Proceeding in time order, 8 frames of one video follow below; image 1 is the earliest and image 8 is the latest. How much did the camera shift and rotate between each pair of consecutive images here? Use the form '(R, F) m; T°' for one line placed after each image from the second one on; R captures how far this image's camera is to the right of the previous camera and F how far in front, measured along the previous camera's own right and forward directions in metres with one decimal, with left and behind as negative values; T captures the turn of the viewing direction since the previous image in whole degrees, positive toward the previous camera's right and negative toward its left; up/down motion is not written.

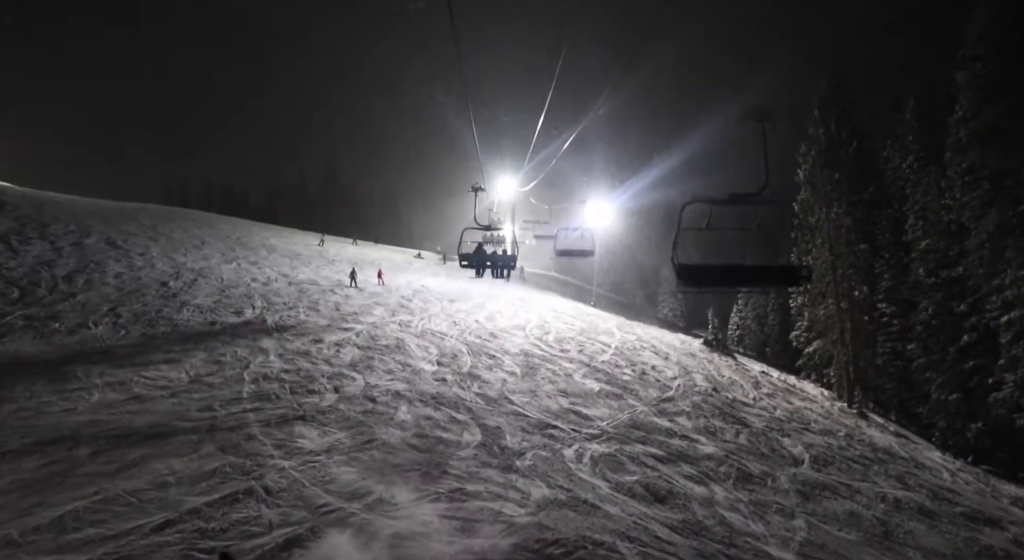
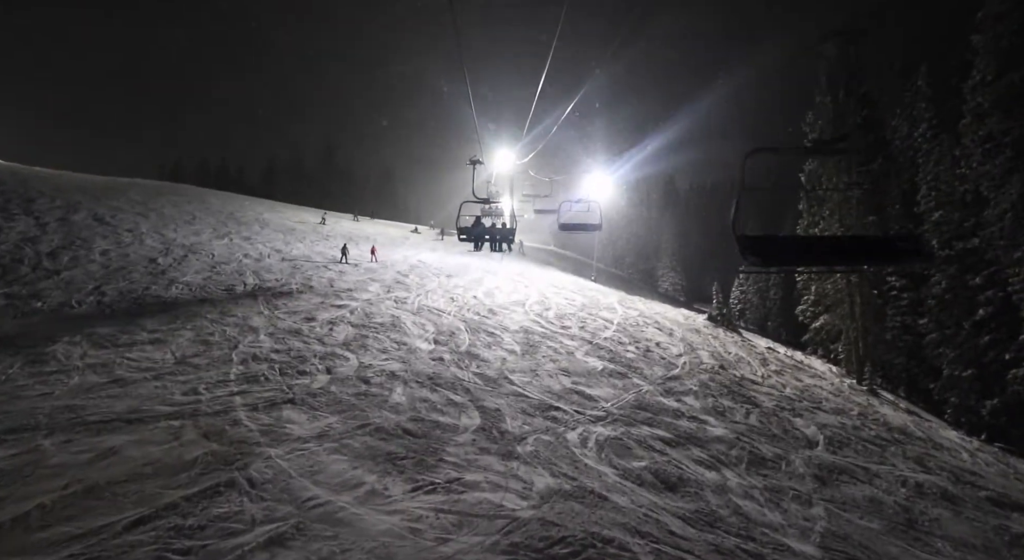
(0.0, +0.7) m; 0°
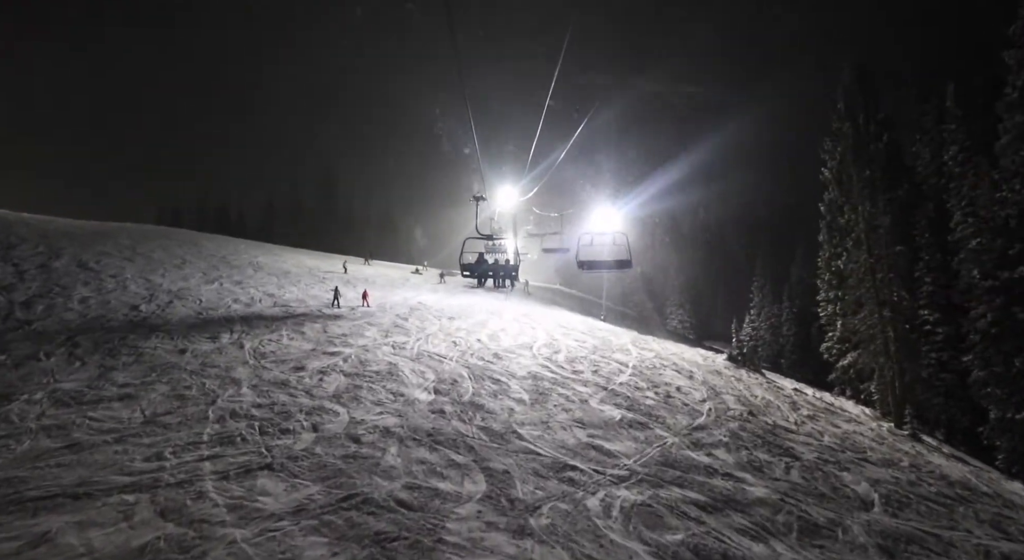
(-0.1, +1.1) m; 0°
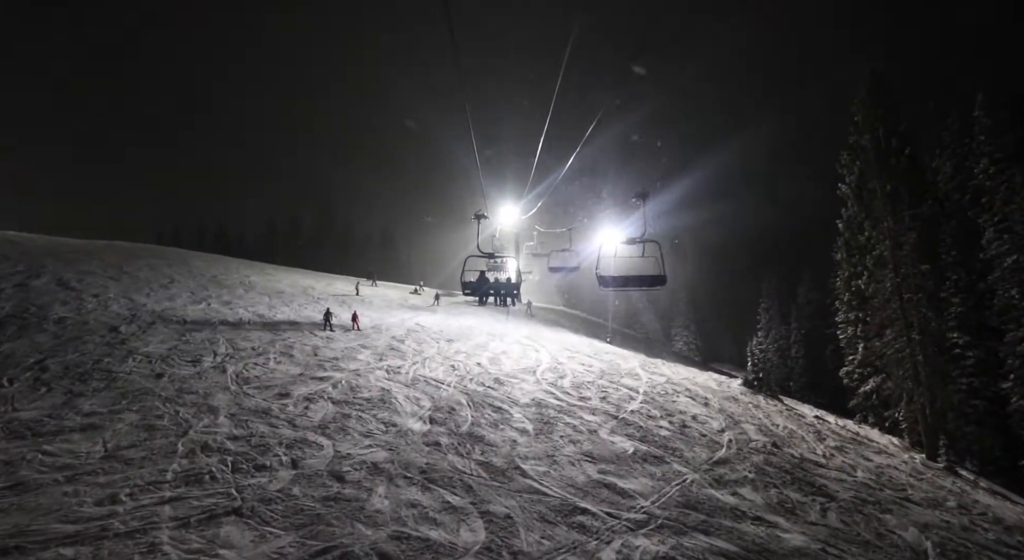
(0.0, +1.0) m; 0°
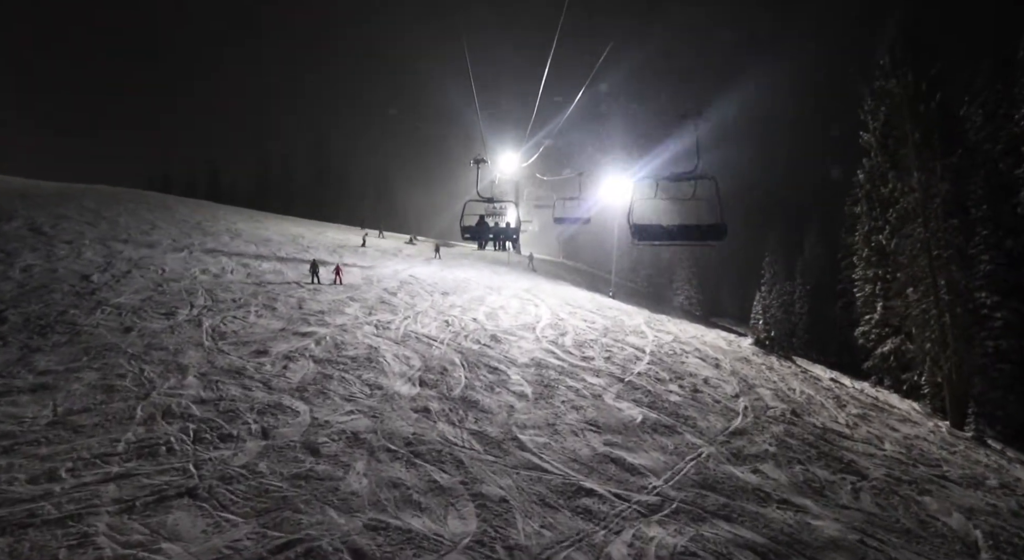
(0.0, +1.3) m; 0°
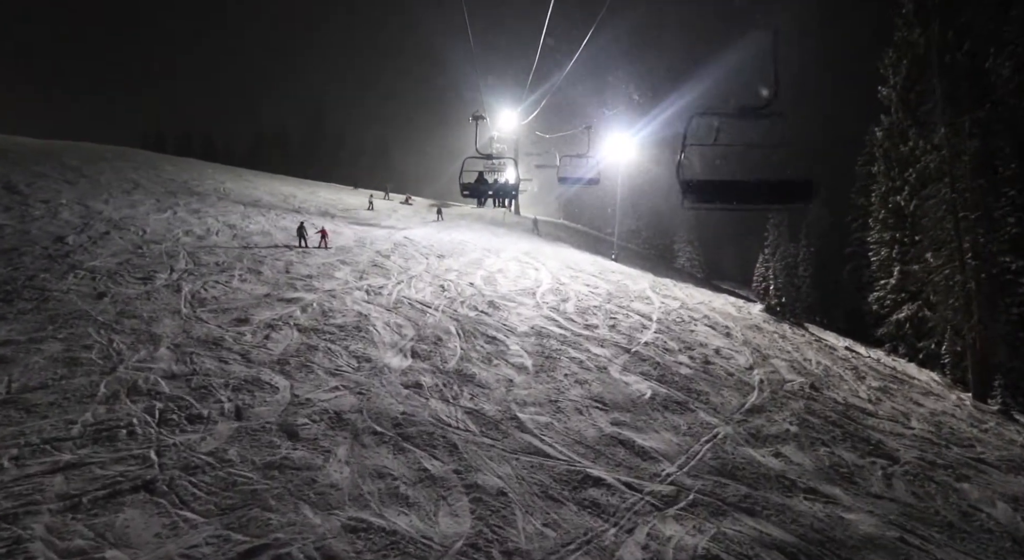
(0.0, +0.9) m; 0°
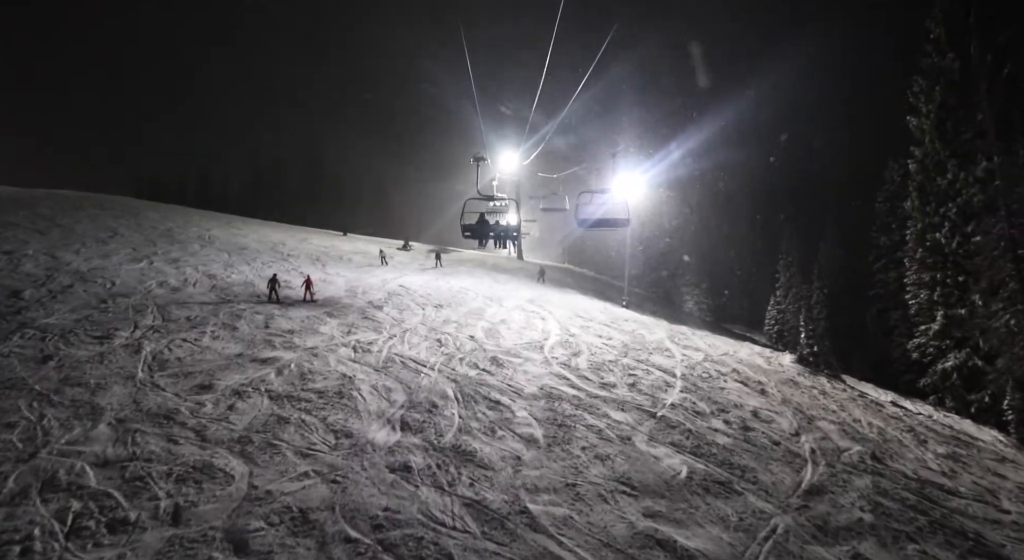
(-0.1, +1.4) m; 0°
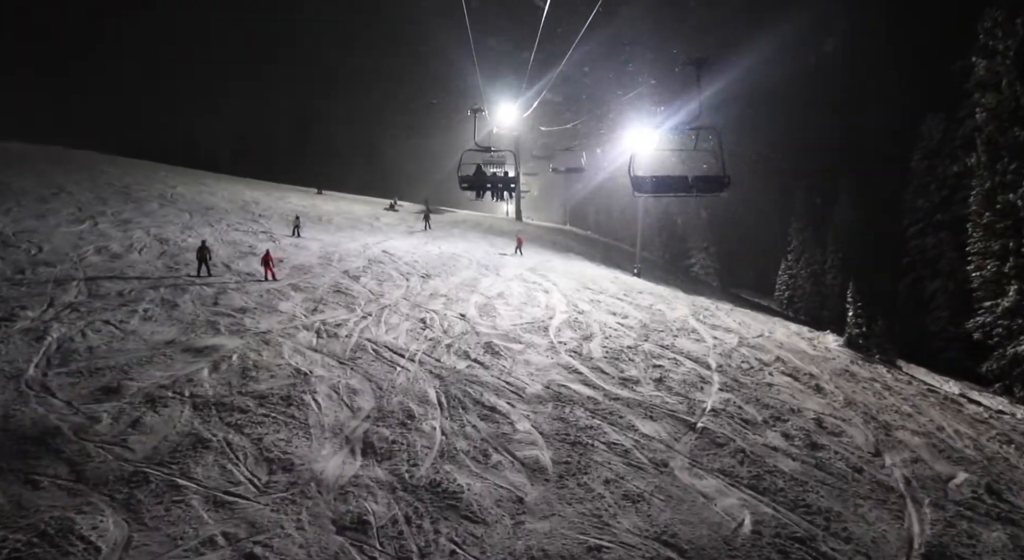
(0.0, +2.4) m; 0°
